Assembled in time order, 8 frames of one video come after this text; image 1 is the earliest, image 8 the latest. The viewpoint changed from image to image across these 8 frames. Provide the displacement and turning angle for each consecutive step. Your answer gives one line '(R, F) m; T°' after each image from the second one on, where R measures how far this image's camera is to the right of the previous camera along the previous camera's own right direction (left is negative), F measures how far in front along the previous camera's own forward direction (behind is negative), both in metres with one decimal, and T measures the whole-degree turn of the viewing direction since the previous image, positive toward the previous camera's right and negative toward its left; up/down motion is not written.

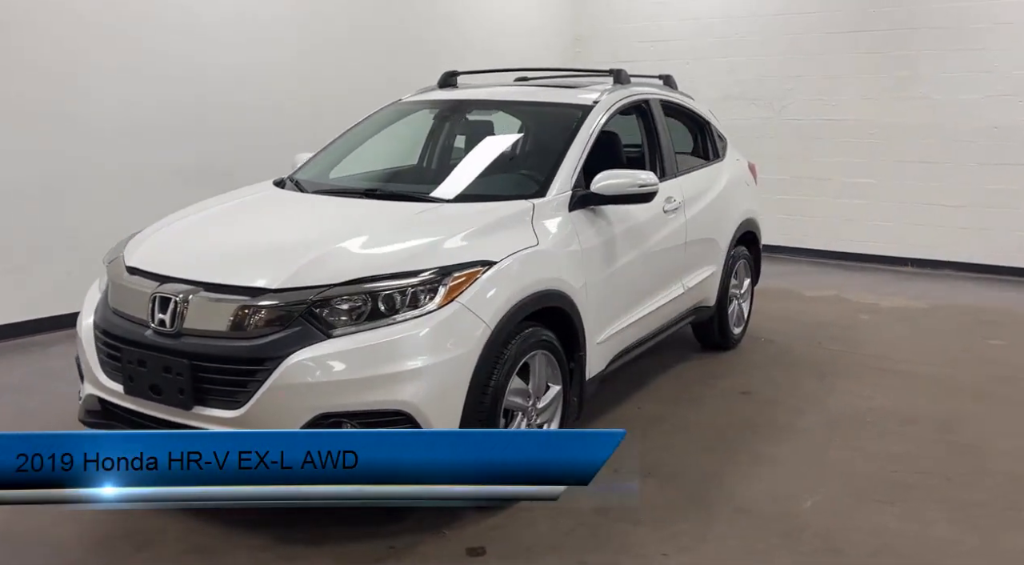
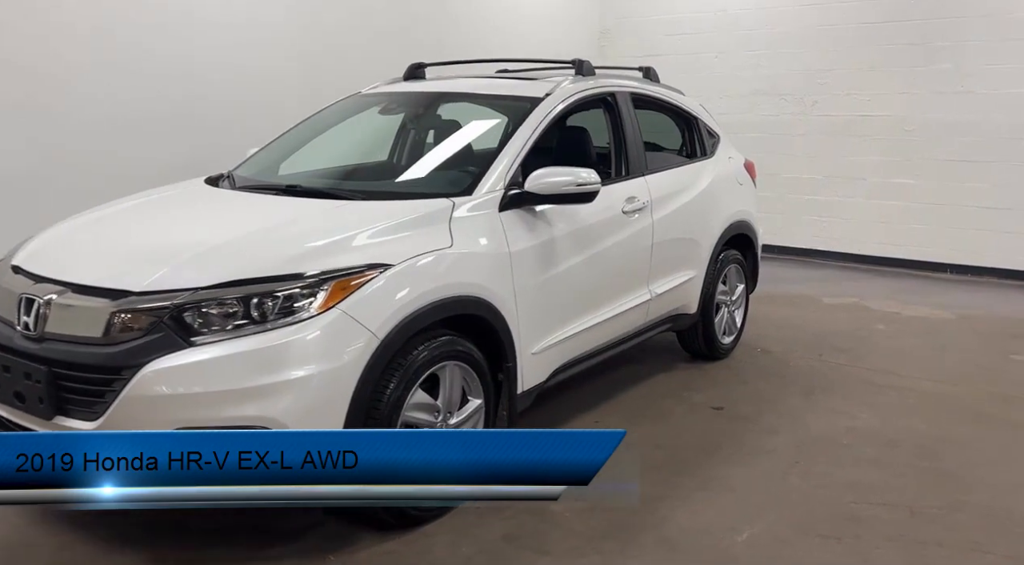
(+0.5, +0.3) m; -4°
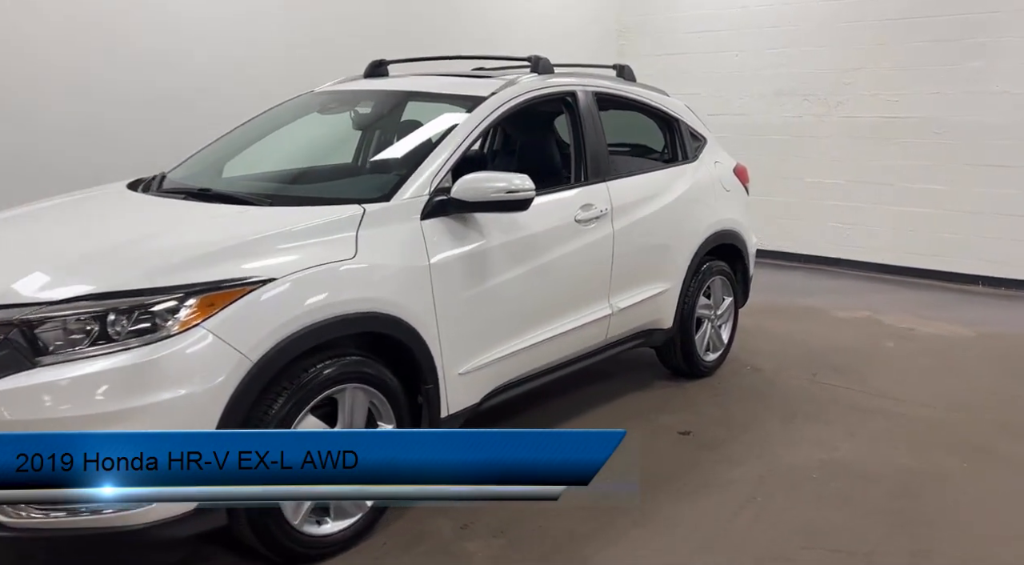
(+0.4, +0.3) m; -3°
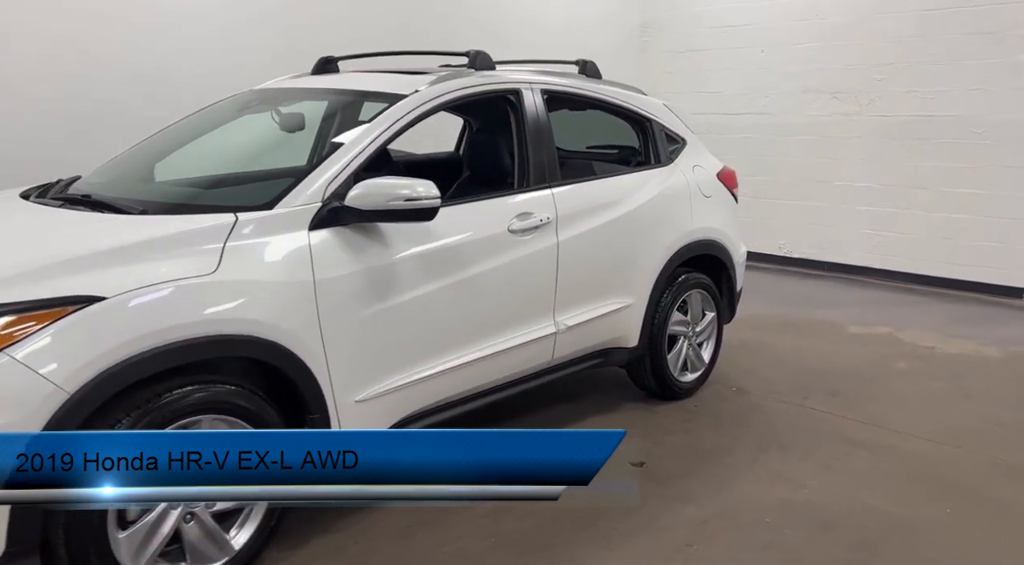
(+0.5, +0.3) m; -4°
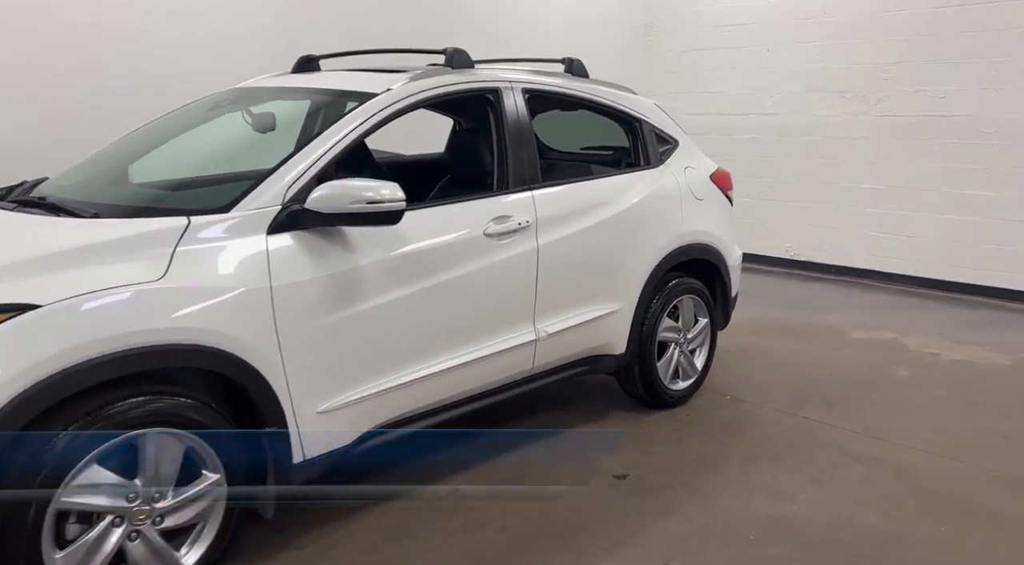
(+0.1, +0.1) m; -1°
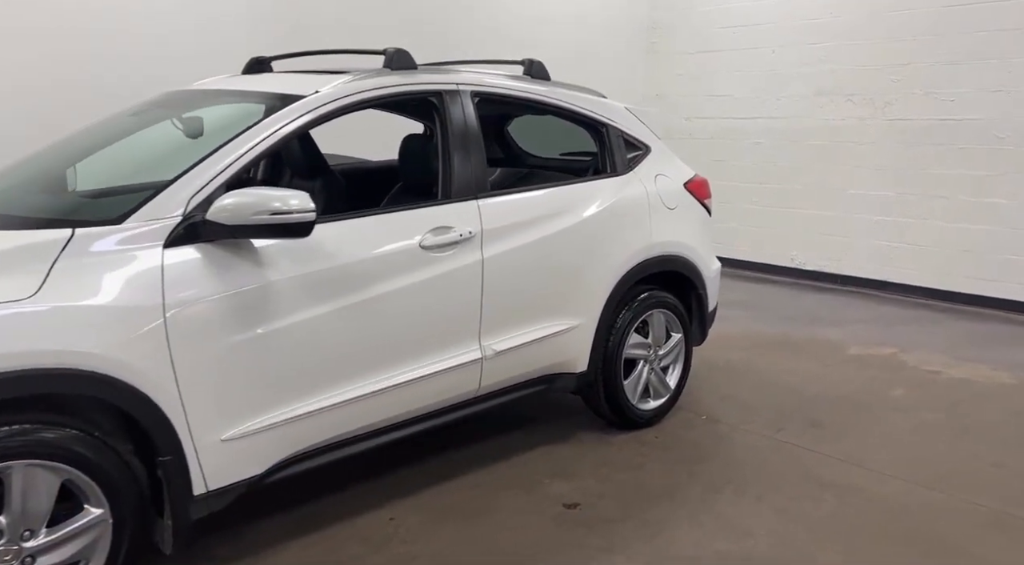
(+0.3, +0.2) m; -2°
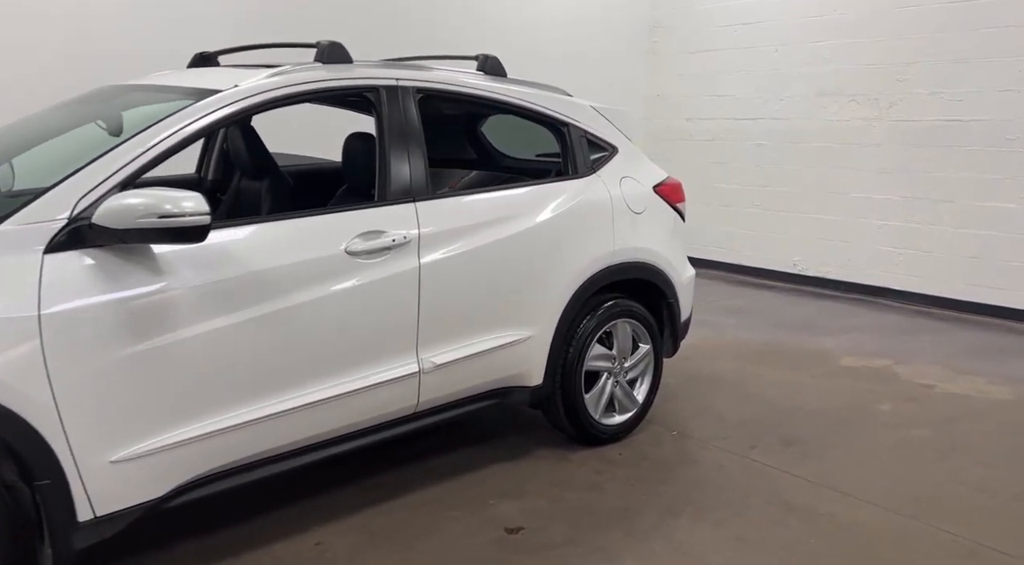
(+0.3, +0.2) m; -1°
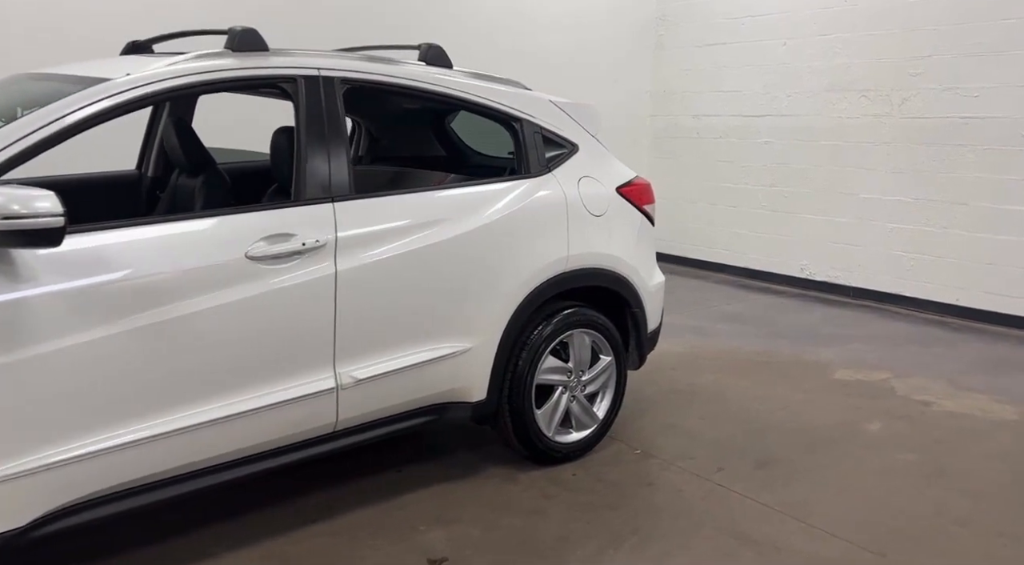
(+0.3, +0.2) m; -2°
